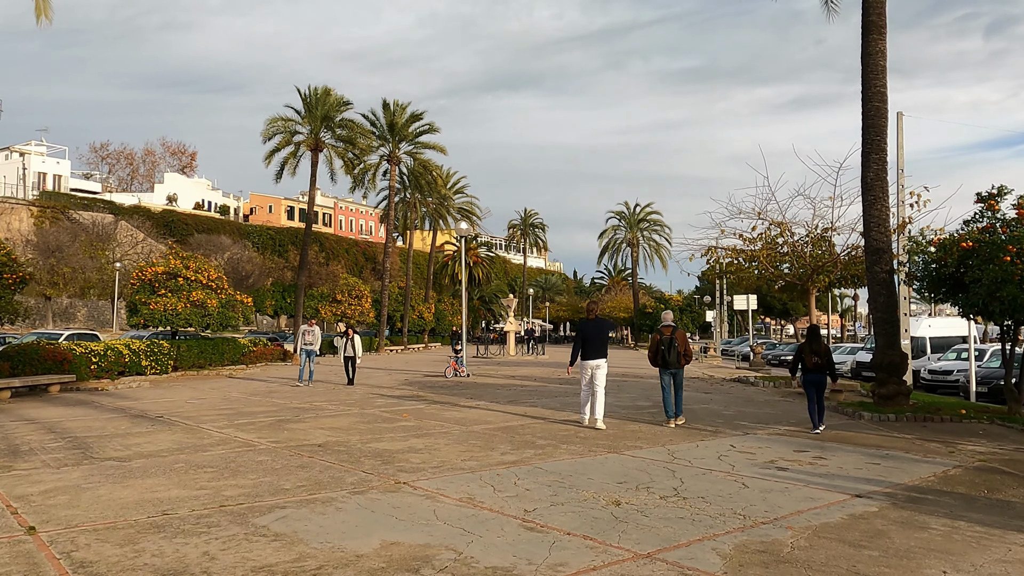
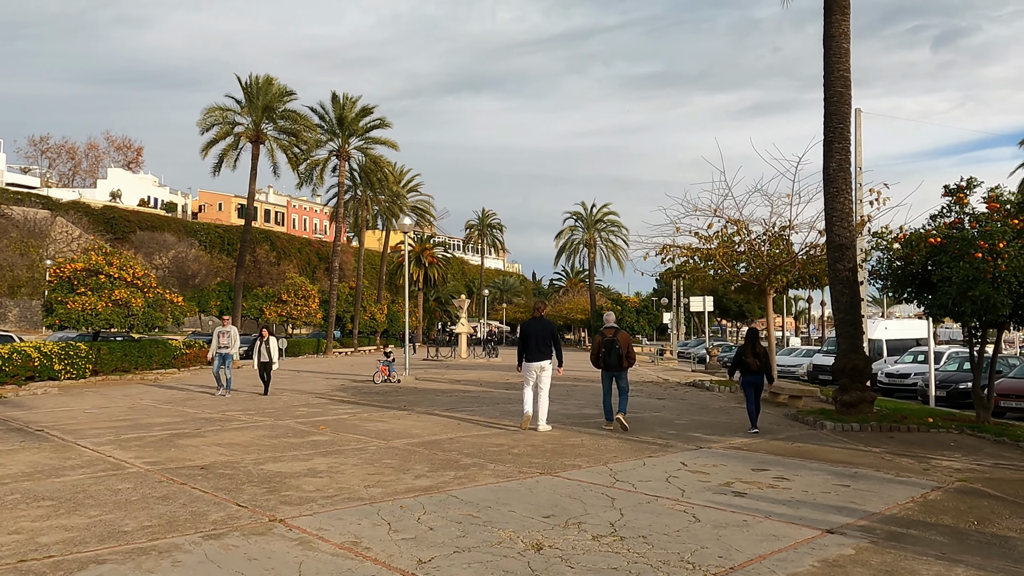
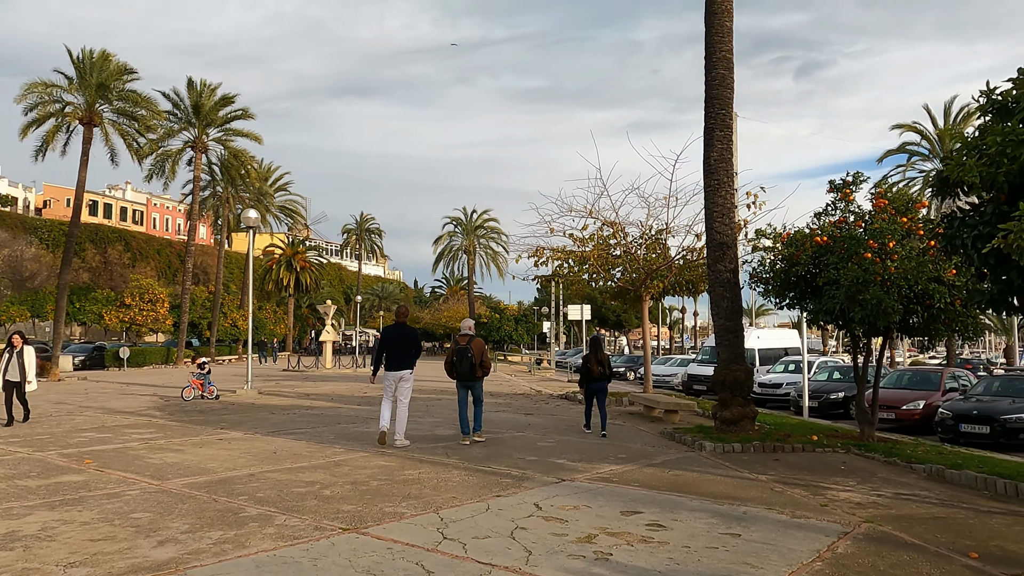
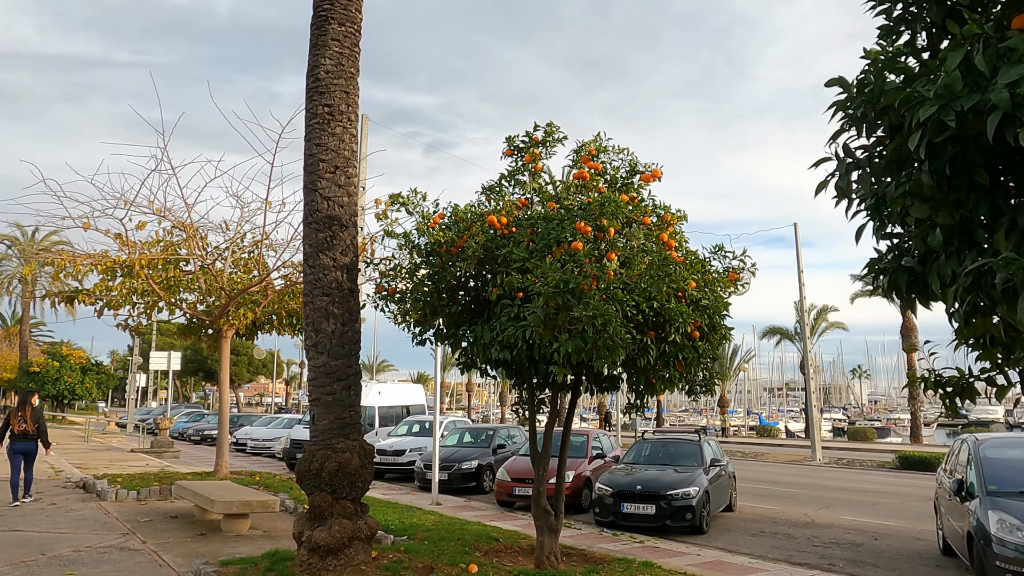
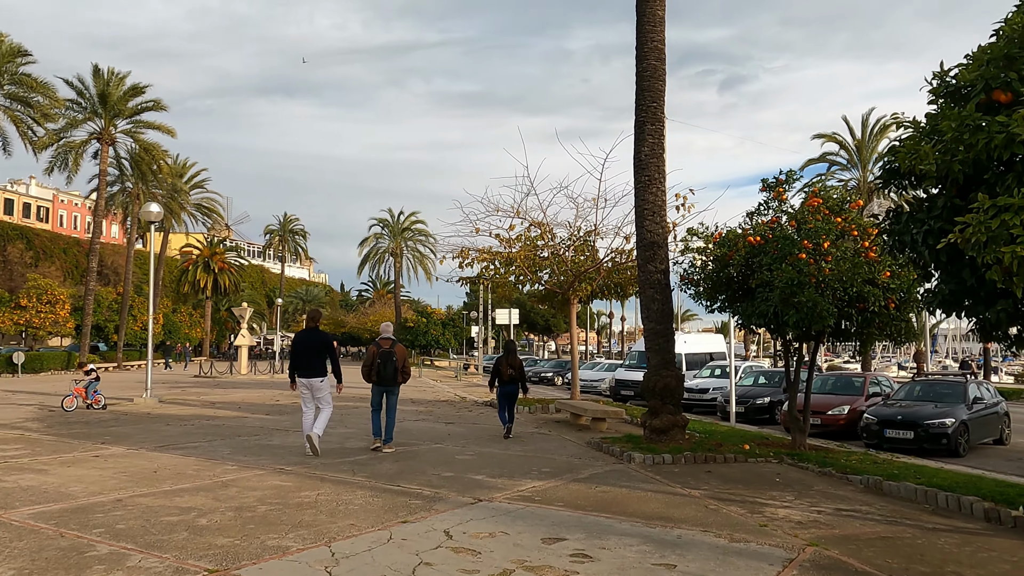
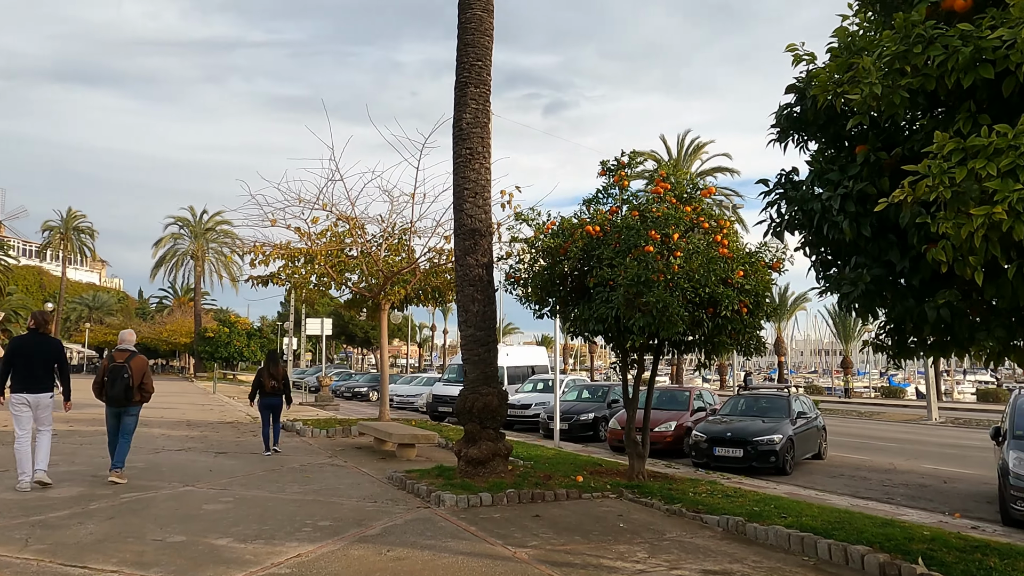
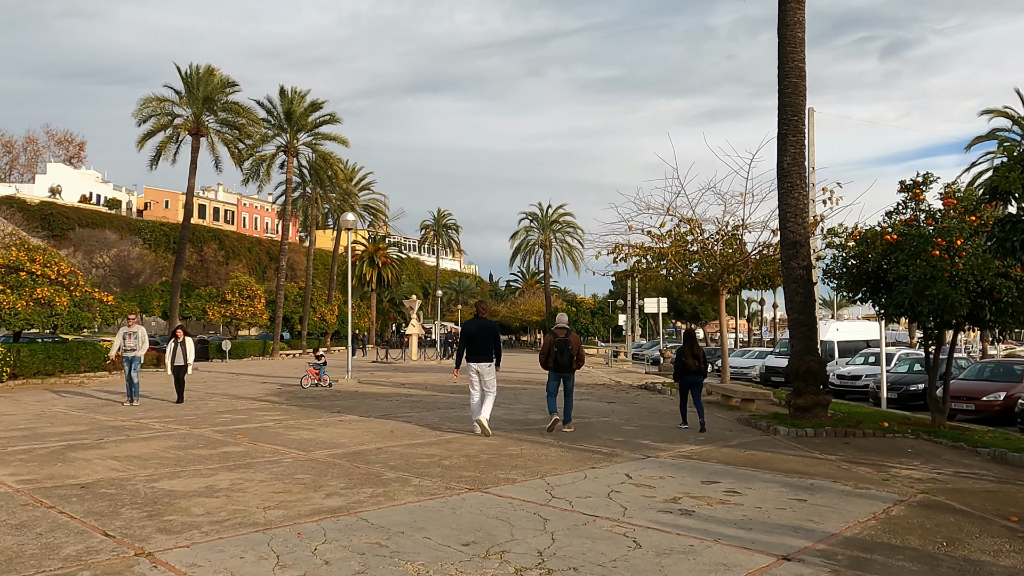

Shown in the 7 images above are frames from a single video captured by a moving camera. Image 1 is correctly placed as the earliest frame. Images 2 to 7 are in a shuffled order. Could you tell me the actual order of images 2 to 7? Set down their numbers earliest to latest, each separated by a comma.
2, 7, 3, 5, 6, 4
